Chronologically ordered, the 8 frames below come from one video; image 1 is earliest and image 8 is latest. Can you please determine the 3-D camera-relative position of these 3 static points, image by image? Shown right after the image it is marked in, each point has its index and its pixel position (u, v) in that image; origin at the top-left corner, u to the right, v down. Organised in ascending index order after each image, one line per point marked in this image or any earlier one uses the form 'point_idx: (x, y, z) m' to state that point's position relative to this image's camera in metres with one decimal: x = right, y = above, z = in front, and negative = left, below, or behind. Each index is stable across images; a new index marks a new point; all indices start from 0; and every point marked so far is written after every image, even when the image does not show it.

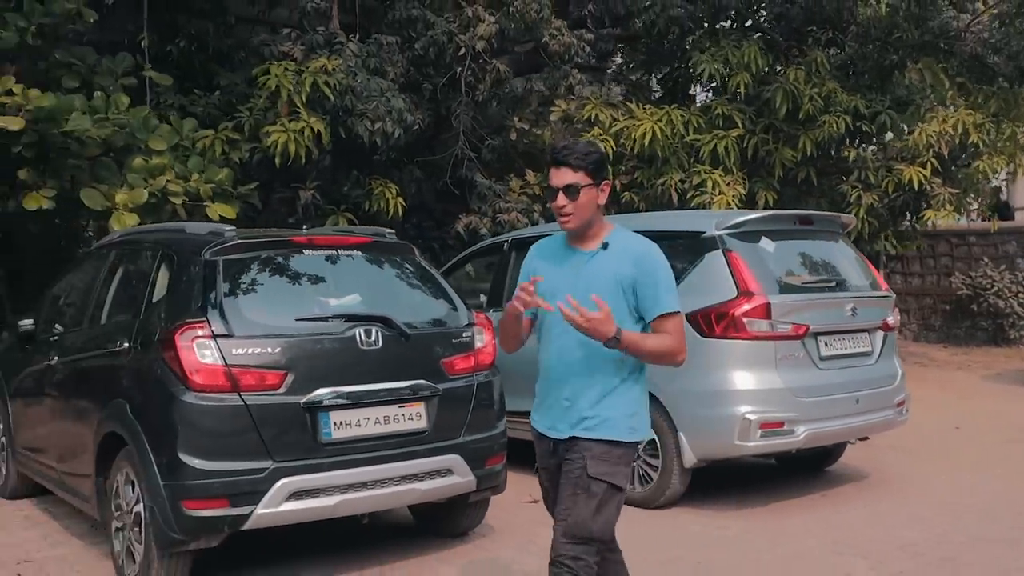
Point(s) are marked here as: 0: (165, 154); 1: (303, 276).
0: (-2.6, +1.0, +7.5) m
1: (-1.0, +0.1, +4.3) m
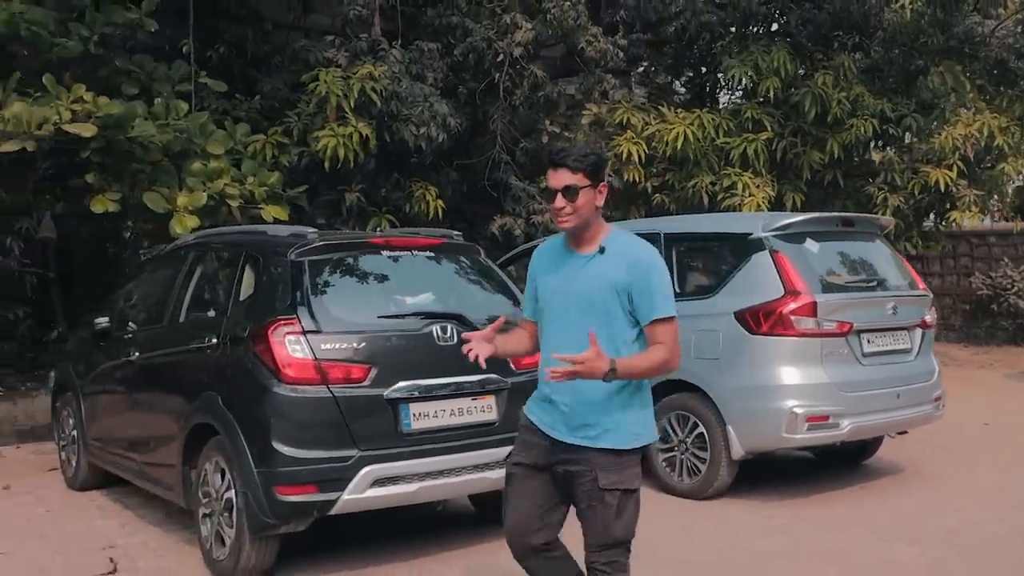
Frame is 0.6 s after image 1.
0: (-2.2, +1.0, +7.7) m
1: (-0.7, +0.1, +4.6) m
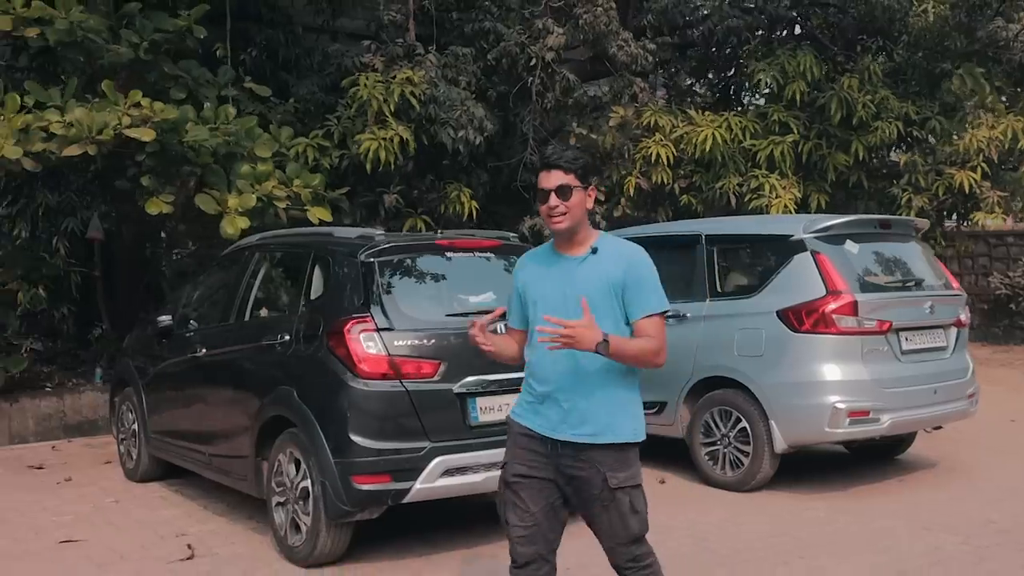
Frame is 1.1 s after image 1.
0: (-1.9, +1.0, +8.0) m
1: (-0.5, +0.1, +4.8) m
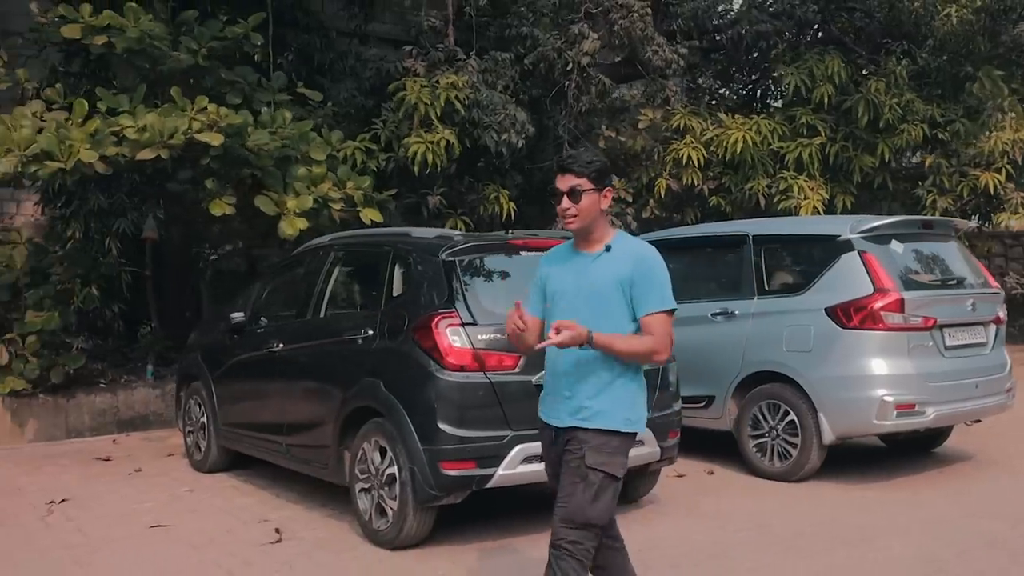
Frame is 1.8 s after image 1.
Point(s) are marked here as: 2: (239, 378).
0: (-1.5, +1.0, +8.2) m
1: (-0.1, +0.1, +5.1) m
2: (-1.7, -0.6, +6.4) m
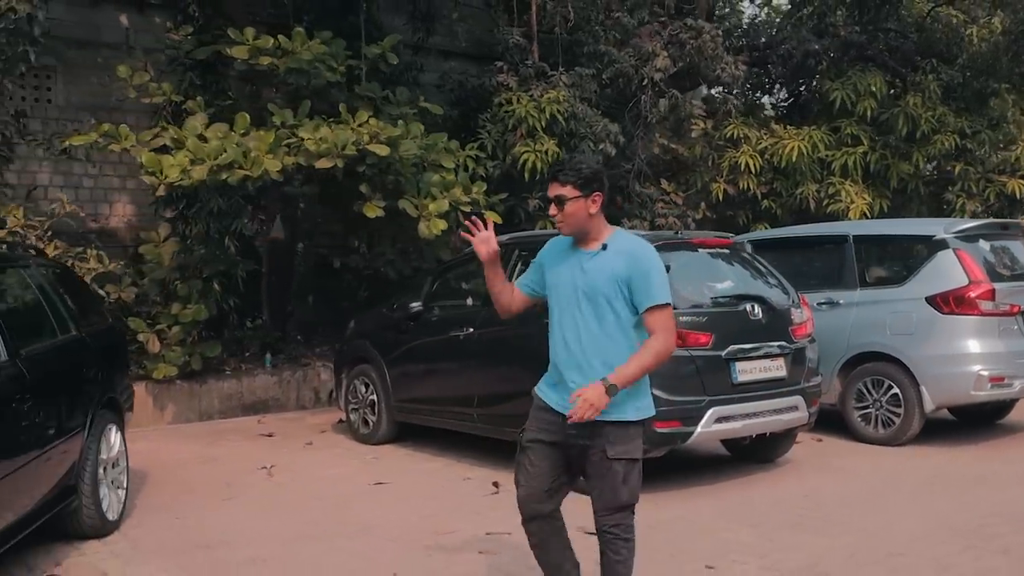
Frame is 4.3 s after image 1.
0: (-0.6, +1.1, +9.2) m
1: (+1.0, +0.1, +6.1) m
2: (-0.7, -0.5, +7.4) m
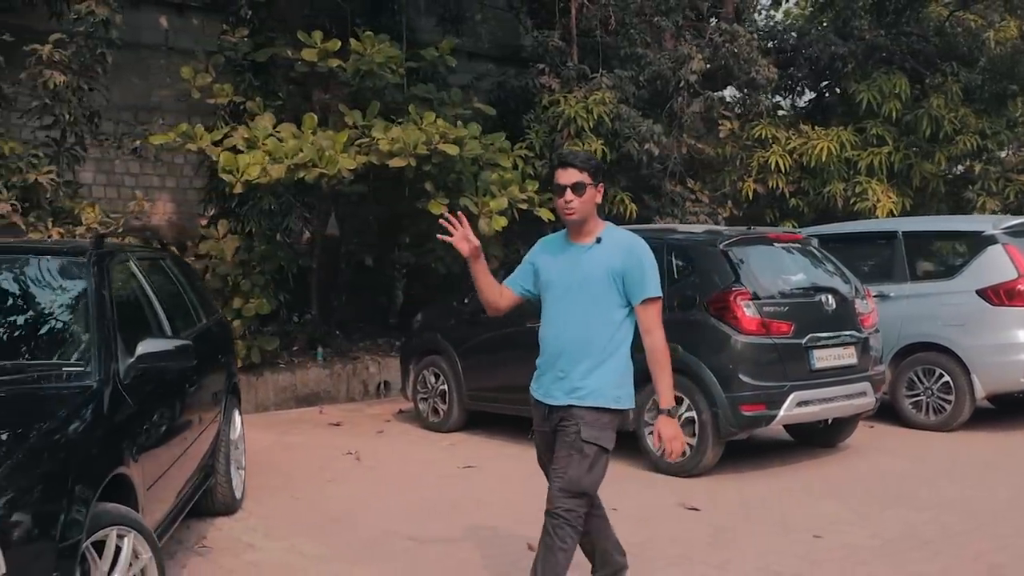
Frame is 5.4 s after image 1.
0: (-0.1, +1.1, +9.5) m
1: (+1.6, +0.2, +6.4) m
2: (-0.1, -0.5, +7.7) m
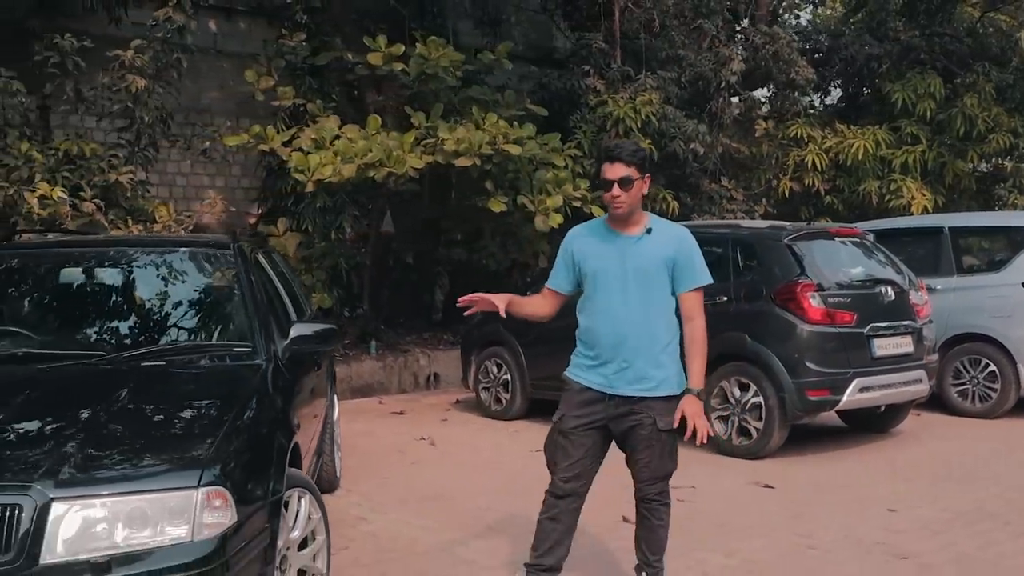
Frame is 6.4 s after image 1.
0: (+0.5, +1.2, +9.8) m
1: (+2.1, +0.2, +6.8) m
2: (+0.4, -0.4, +8.0) m
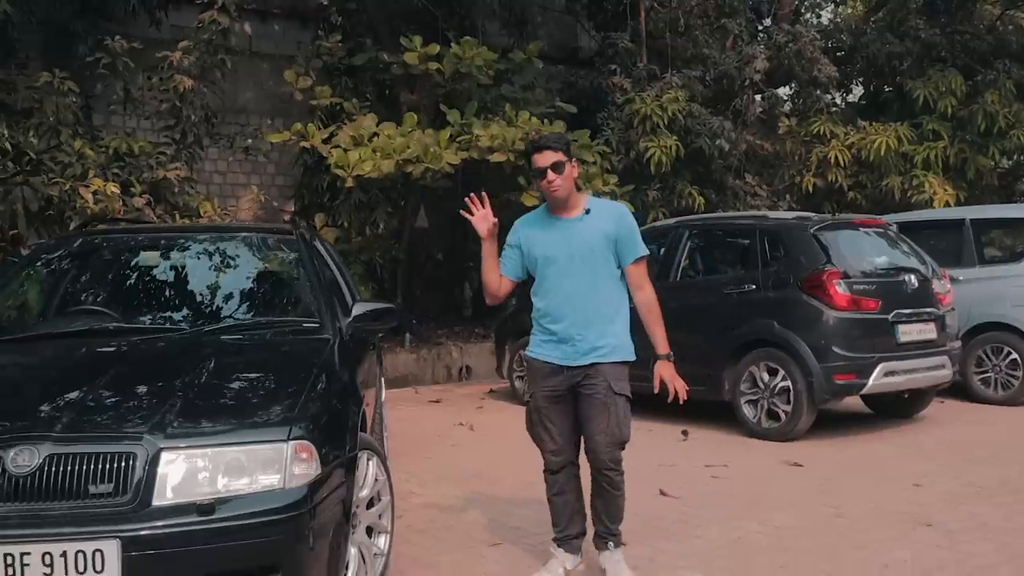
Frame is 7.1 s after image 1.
0: (+0.8, +1.2, +10.1) m
1: (+2.3, +0.3, +7.0) m
2: (+0.6, -0.3, +8.3) m
